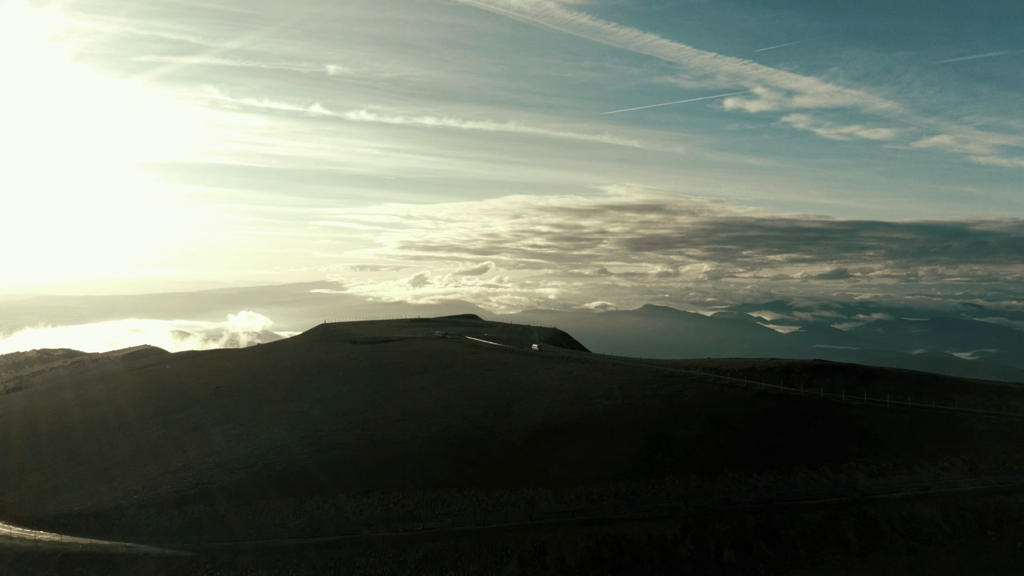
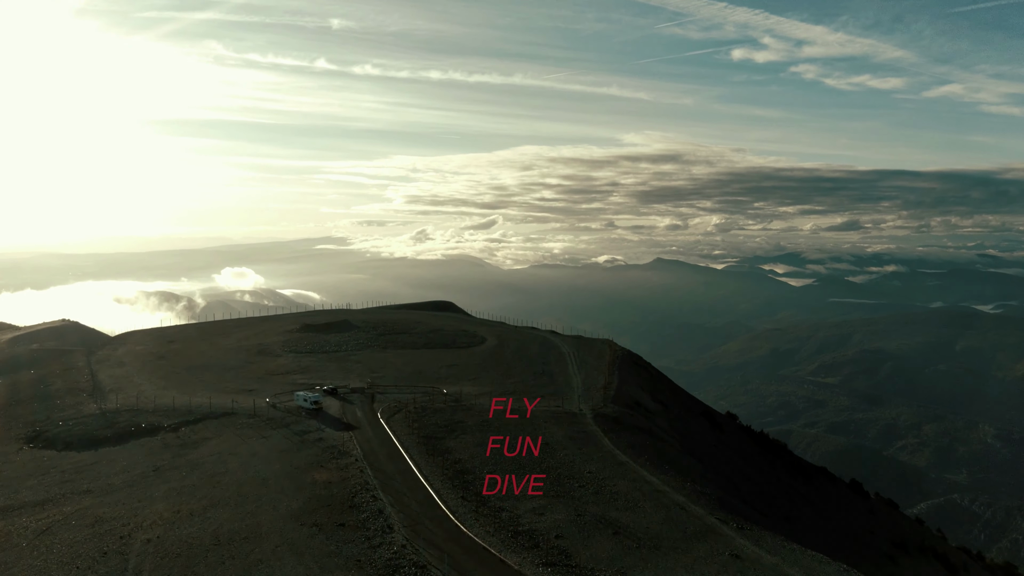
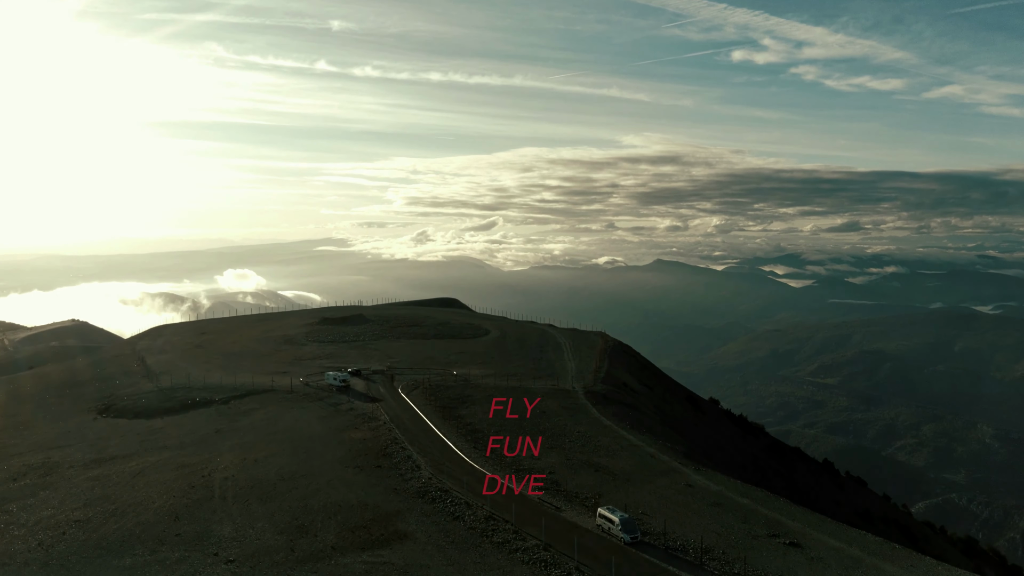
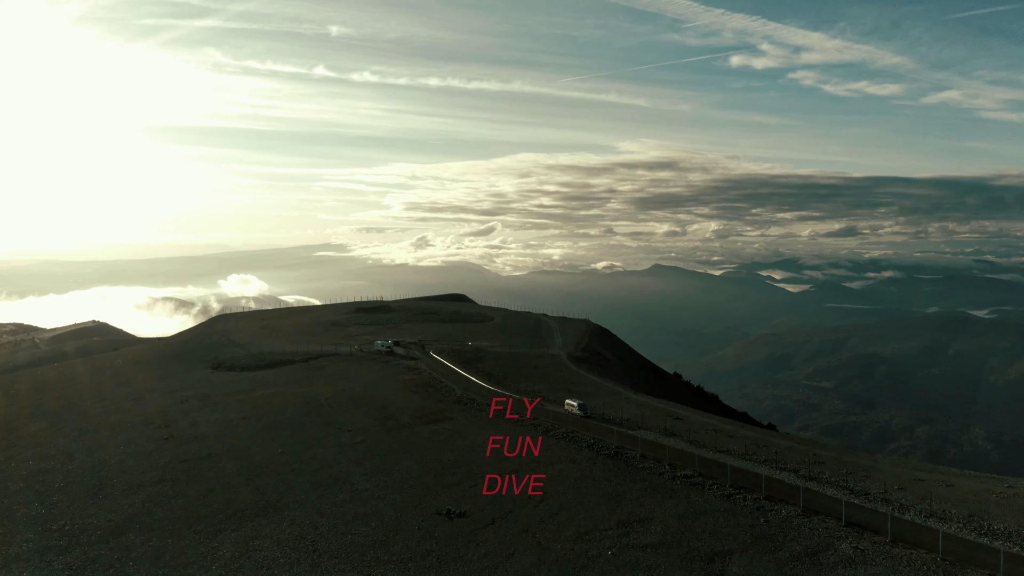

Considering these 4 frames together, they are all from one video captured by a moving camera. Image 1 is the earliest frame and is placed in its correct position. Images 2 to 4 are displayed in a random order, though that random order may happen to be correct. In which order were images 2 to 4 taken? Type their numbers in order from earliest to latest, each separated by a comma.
4, 3, 2
